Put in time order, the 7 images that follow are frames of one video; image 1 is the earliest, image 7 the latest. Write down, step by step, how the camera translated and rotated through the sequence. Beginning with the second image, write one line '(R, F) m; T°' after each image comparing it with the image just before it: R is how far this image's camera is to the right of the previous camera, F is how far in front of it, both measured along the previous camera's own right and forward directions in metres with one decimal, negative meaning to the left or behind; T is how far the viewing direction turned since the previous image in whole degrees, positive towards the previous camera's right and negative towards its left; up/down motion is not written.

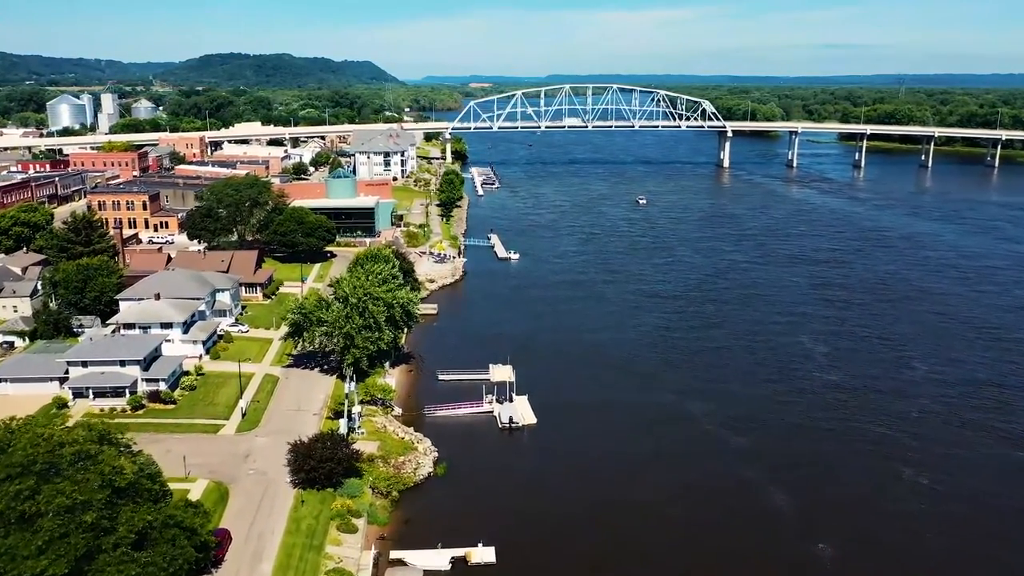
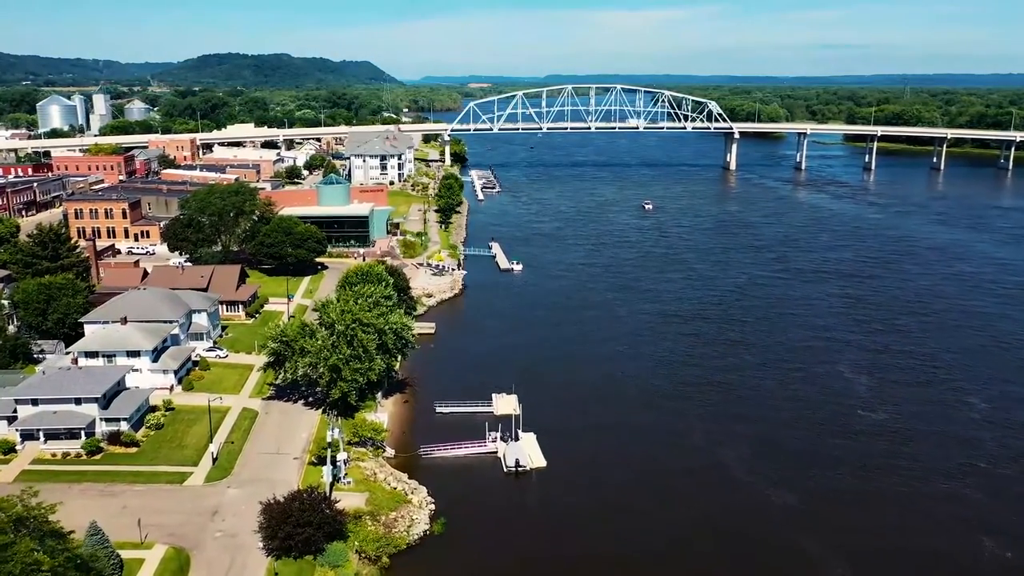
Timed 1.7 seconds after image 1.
(-0.2, +2.7) m; 0°
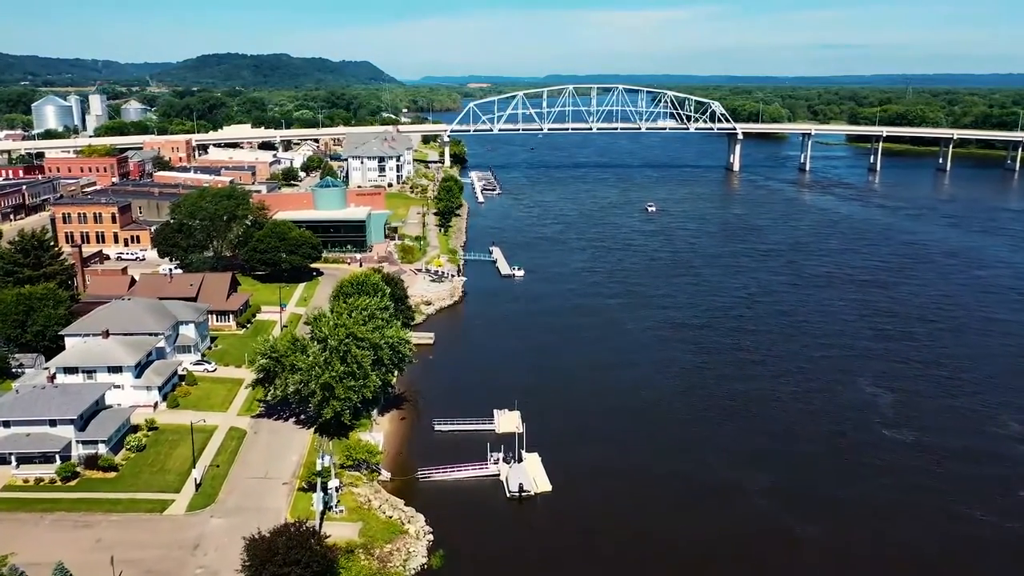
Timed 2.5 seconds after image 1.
(-0.1, +1.3) m; 0°
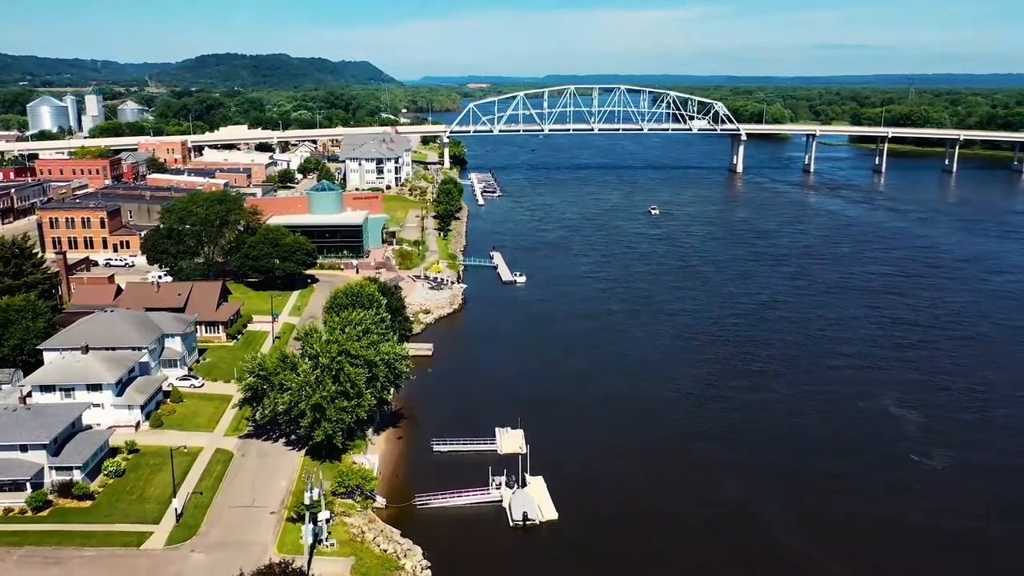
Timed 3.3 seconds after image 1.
(-0.1, +1.3) m; 0°
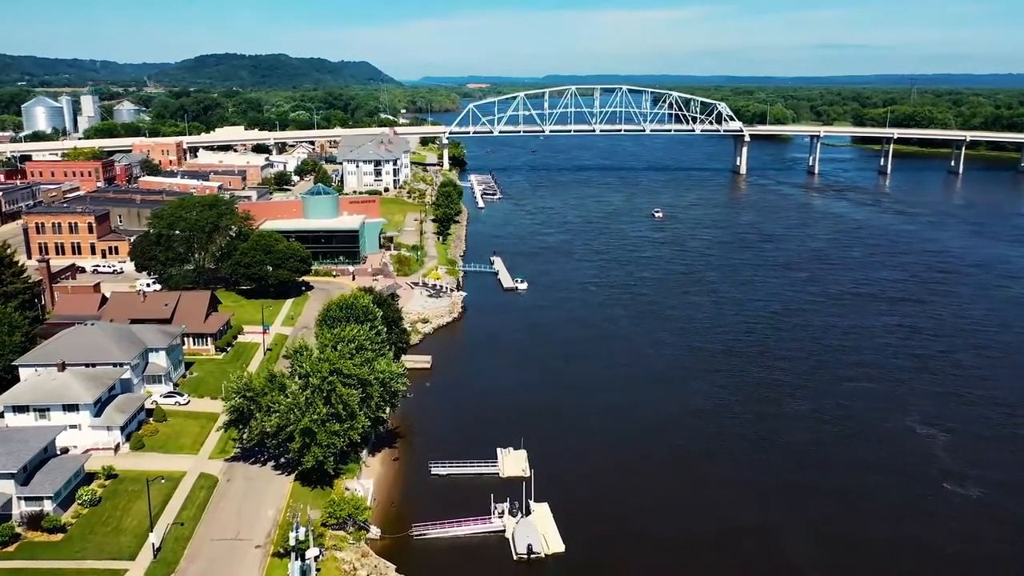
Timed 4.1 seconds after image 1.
(-0.1, +1.3) m; 0°
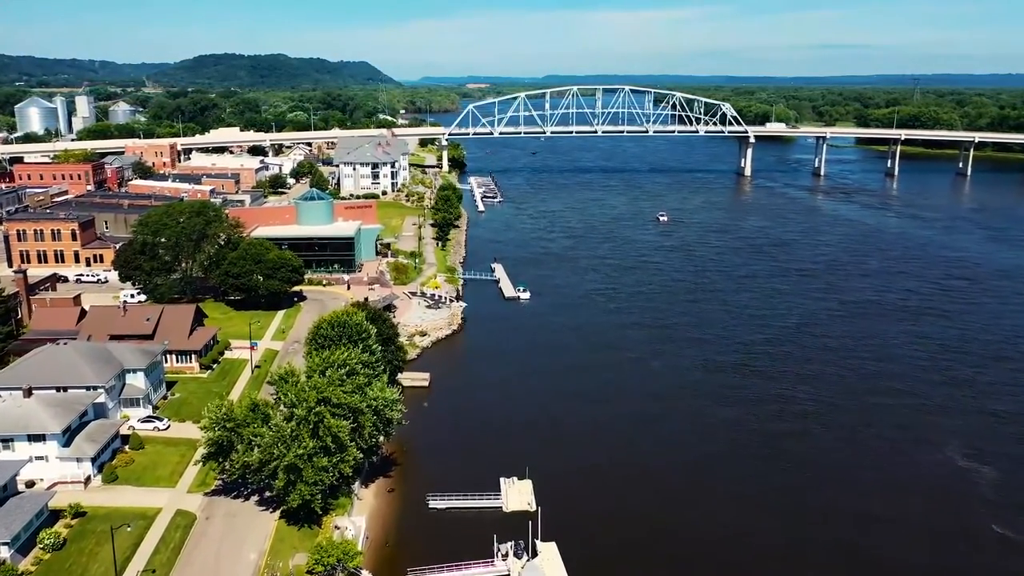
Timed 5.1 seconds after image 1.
(-0.1, +1.6) m; 0°
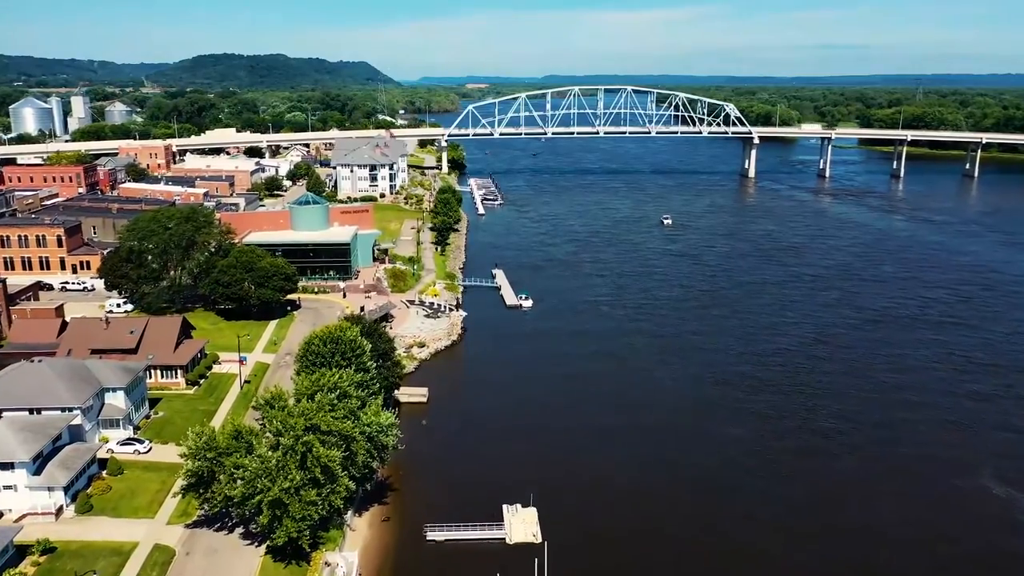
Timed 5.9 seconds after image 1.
(-0.1, +1.3) m; 0°
